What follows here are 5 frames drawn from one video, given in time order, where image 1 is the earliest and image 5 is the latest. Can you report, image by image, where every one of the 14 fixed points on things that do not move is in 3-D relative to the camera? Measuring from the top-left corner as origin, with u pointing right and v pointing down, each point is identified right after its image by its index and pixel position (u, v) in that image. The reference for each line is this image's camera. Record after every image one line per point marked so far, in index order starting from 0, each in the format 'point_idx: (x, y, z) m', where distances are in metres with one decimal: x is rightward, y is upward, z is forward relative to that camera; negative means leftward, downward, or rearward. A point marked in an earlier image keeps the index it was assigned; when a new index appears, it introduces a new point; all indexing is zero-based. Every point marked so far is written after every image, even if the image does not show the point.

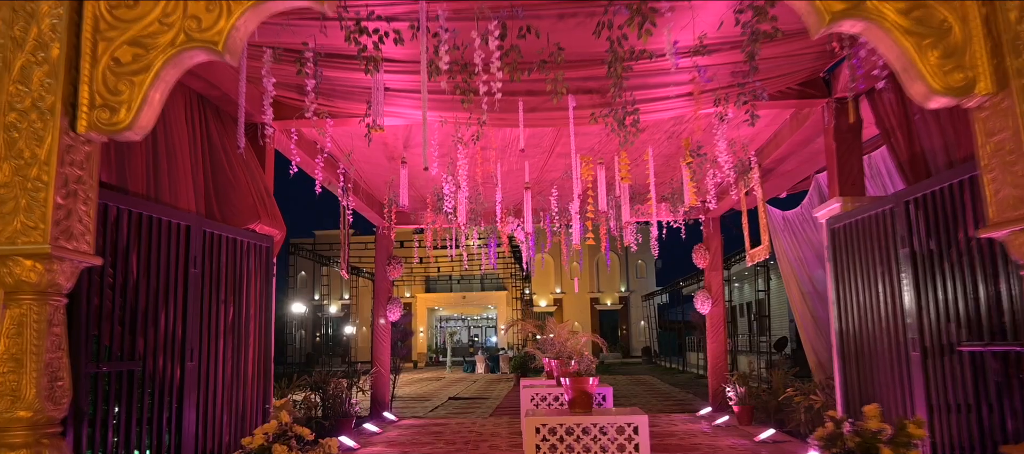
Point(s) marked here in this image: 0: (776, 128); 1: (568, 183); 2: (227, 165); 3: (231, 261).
0: (+2.5, +0.9, +6.8) m
1: (+0.6, +0.5, +7.7) m
2: (-2.0, +0.4, +5.1) m
3: (-1.8, -0.2, +4.8) m
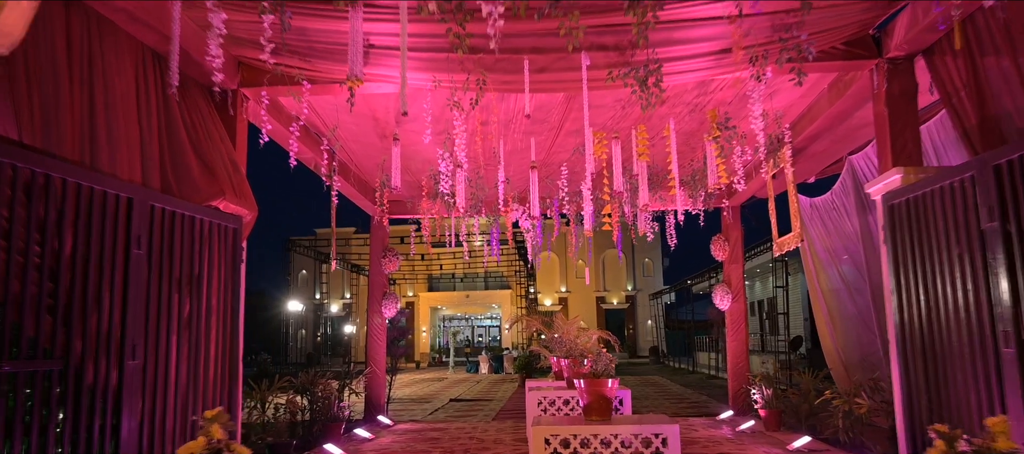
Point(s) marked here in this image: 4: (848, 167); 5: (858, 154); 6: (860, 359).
0: (+2.5, +1.1, +6.1) m
1: (+0.6, +0.6, +7.0) m
2: (-1.9, +0.6, +4.4) m
3: (-1.8, -0.1, +4.1) m
4: (+3.5, +0.7, +7.7) m
5: (+3.5, +0.8, +7.6) m
6: (+3.7, -1.4, +8.1) m
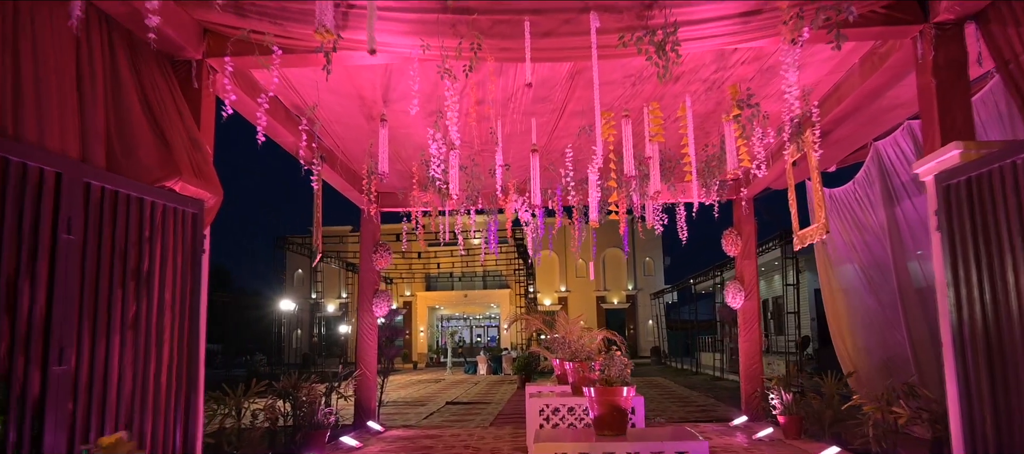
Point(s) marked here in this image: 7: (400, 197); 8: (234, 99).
0: (+2.5, +1.1, +5.6) m
1: (+0.6, +0.7, +6.4) m
2: (-2.0, +0.6, +3.8) m
3: (-1.8, 0.0, +3.6) m
4: (+3.5, +0.7, +7.2) m
5: (+3.5, +0.8, +7.0) m
6: (+3.7, -1.3, +7.5) m
7: (-1.4, +0.4, +9.0) m
8: (-1.9, +0.9, +5.1) m
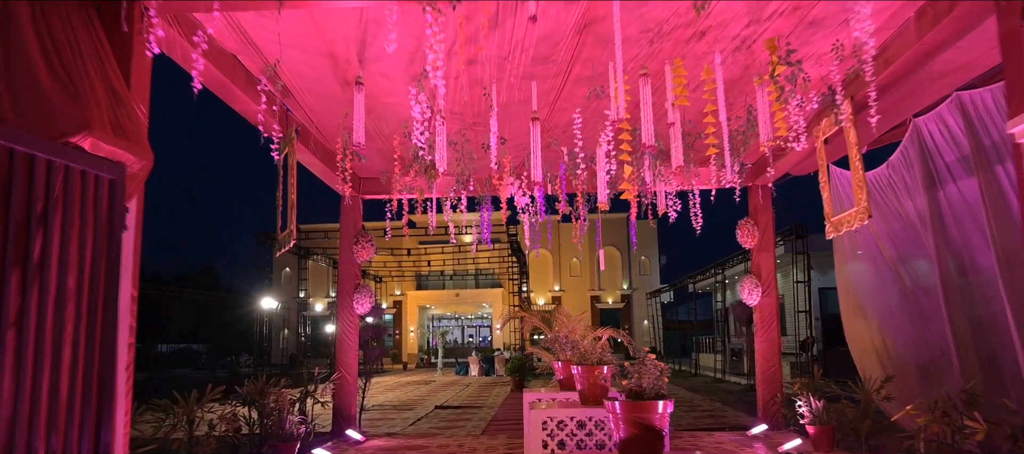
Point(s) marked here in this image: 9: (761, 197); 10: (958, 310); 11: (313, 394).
0: (+2.5, +1.3, +4.8) m
1: (+0.6, +0.8, +5.7) m
2: (-2.0, +0.8, +3.0) m
3: (-1.8, +0.1, +2.8) m
4: (+3.5, +0.8, +6.4) m
5: (+3.5, +0.9, +6.2) m
6: (+3.7, -1.2, +6.7) m
7: (-1.4, +0.5, +8.1) m
8: (-1.9, +1.0, +4.3) m
9: (+2.7, +0.3, +8.0) m
10: (+3.7, -0.7, +6.1) m
11: (-2.0, -1.7, +7.4) m
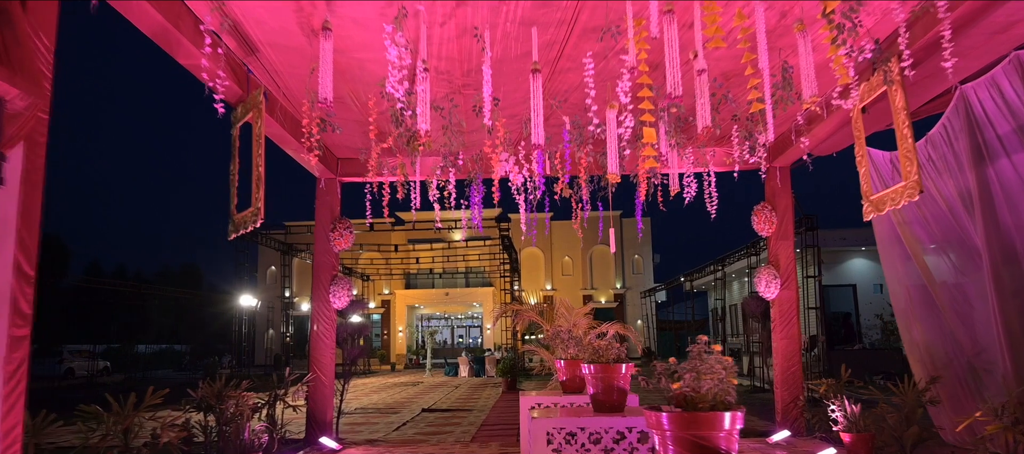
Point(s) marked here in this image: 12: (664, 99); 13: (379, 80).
0: (+2.4, +1.4, +4.1) m
1: (+0.6, +0.9, +4.9) m
2: (-1.9, +0.9, +2.2) m
3: (-1.8, +0.3, +2.0) m
4: (+3.4, +1.0, +5.7) m
5: (+3.5, +1.1, +5.5) m
6: (+3.6, -1.1, +6.0) m
7: (-1.5, +0.6, +7.4) m
8: (-1.9, +1.2, +3.5) m
9: (+2.6, +0.5, +7.3) m
10: (+3.6, -0.6, +5.3) m
11: (-2.0, -1.5, +6.6) m
12: (+1.0, +0.8, +4.8) m
13: (-0.9, +1.0, +4.9) m
